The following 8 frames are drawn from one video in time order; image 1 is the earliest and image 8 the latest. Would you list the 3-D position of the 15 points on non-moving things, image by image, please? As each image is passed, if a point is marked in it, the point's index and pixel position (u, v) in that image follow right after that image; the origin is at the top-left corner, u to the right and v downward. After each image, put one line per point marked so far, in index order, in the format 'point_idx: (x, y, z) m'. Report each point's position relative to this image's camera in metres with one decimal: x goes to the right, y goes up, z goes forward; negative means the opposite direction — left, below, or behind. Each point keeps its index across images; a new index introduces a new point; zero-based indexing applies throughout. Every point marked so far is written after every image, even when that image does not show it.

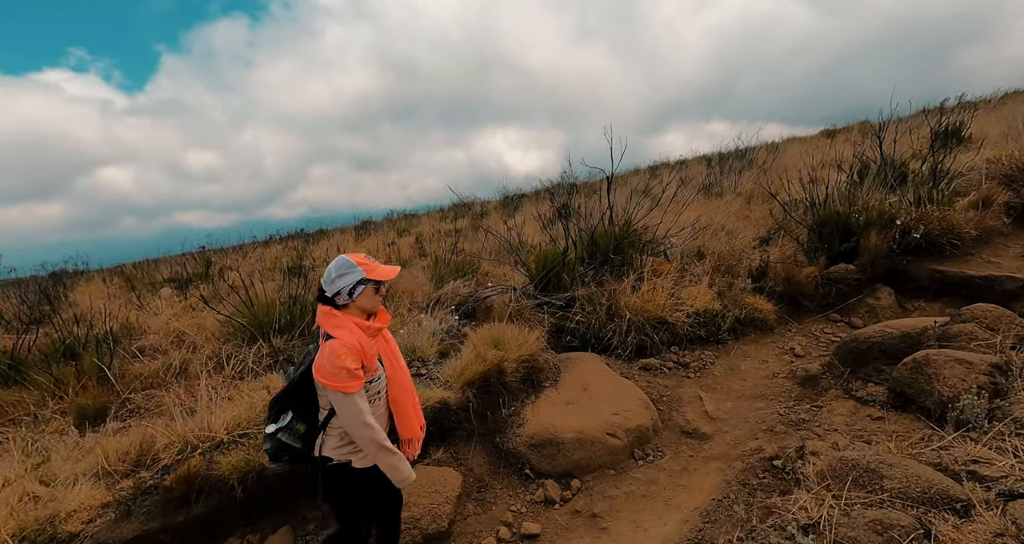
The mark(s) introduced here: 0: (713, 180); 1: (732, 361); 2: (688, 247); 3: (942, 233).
0: (+3.2, +1.4, +8.5) m
1: (+1.0, -0.4, +2.4) m
2: (+1.4, +0.2, +4.2) m
3: (+3.3, +0.3, +4.1) m
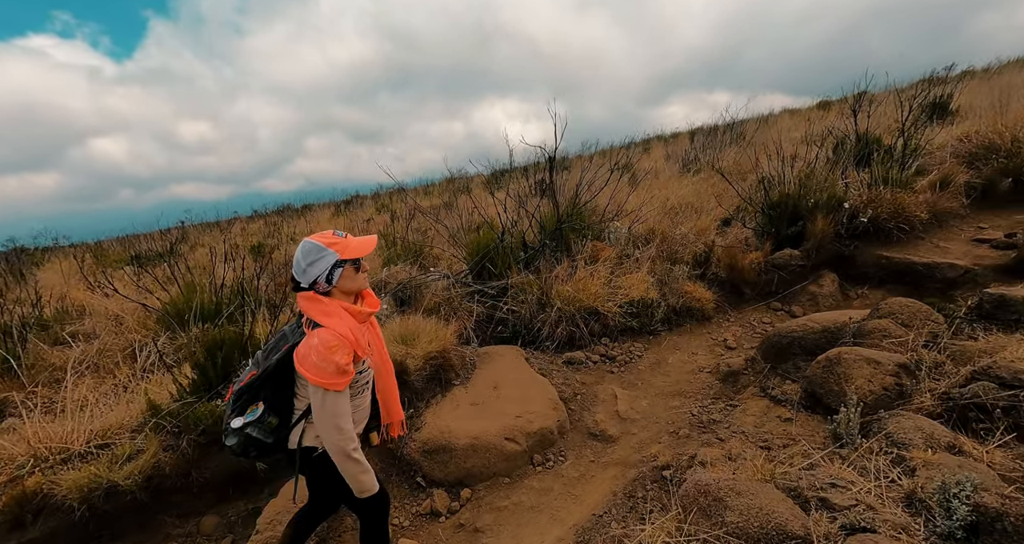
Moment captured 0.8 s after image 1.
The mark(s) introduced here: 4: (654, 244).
0: (+2.7, +1.7, +8.4) m
1: (+0.7, -0.4, +2.4) m
2: (+1.0, +0.3, +4.1) m
3: (+2.9, +0.4, +4.1) m
4: (+1.1, +0.2, +4.0) m
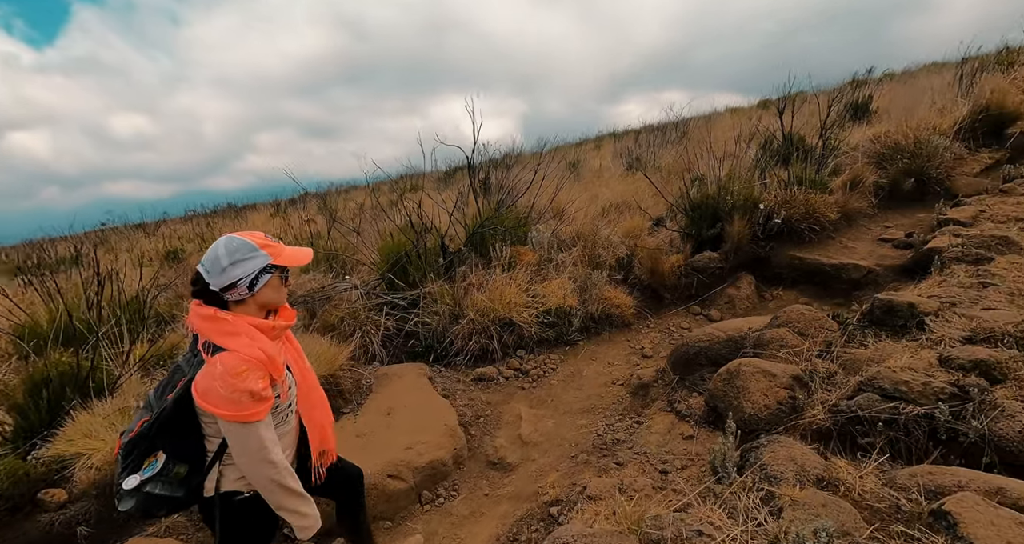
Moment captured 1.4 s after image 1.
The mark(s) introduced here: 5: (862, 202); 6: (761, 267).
0: (+1.7, +1.7, +8.5) m
1: (+0.3, -0.4, +2.4) m
2: (+0.4, +0.3, +4.1) m
3: (+2.3, +0.4, +4.3) m
4: (+0.5, +0.2, +4.0) m
5: (+3.3, +0.7, +5.0) m
6: (+1.9, 0.0, +4.2) m
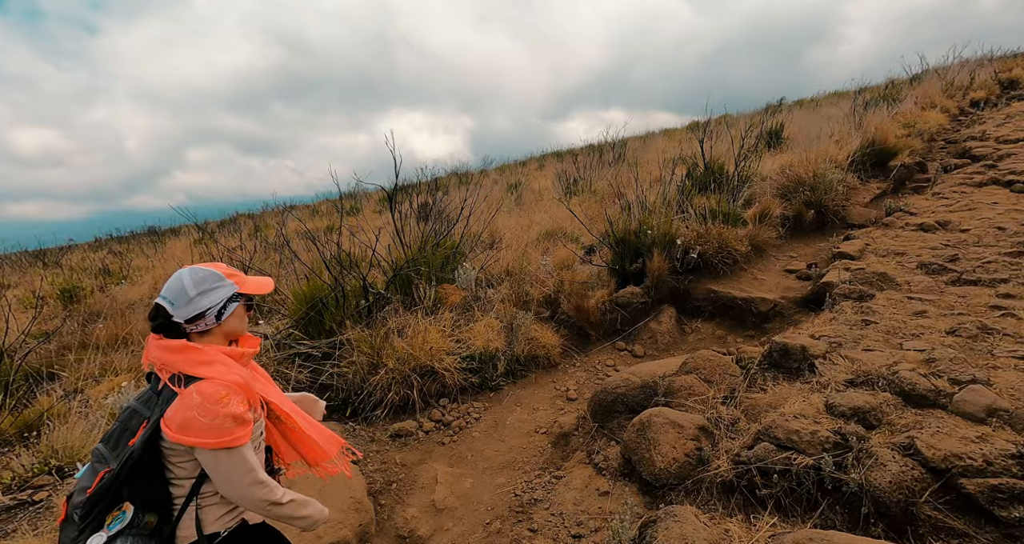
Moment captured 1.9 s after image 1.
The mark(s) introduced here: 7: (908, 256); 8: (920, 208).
0: (+0.5, +1.3, +8.7) m
1: (-0.1, -0.6, +2.3) m
2: (-0.1, 0.0, +4.1) m
3: (+1.7, +0.2, +4.6) m
4: (0.0, -0.1, +4.0) m
5: (+2.6, +0.4, +5.4) m
6: (+1.4, -0.2, +4.4) m
7: (+3.3, +0.2, +4.4) m
8: (+4.5, +0.8, +5.8) m
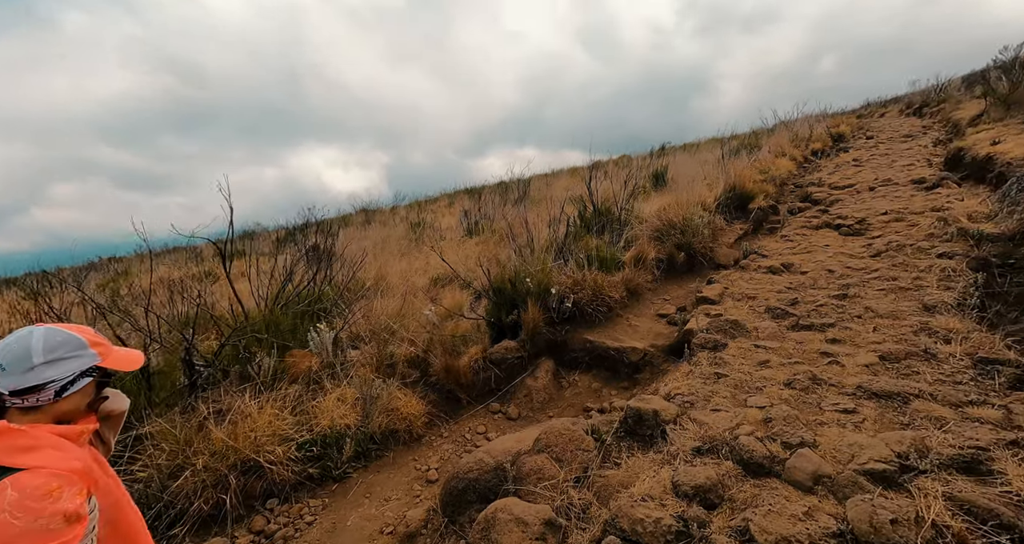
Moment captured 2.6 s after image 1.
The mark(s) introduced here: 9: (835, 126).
0: (-1.4, +0.5, +8.6) m
1: (-0.7, -0.9, +2.1) m
2: (-1.1, -0.4, +3.9) m
3: (+0.6, -0.3, +4.7) m
4: (-1.0, -0.5, +3.7) m
5: (+1.4, -0.1, +5.7) m
6: (+0.3, -0.7, +4.4) m
7: (+2.2, -0.2, +4.8) m
8: (+3.1, +0.3, +6.5) m
9: (+10.8, +5.1, +17.6) m
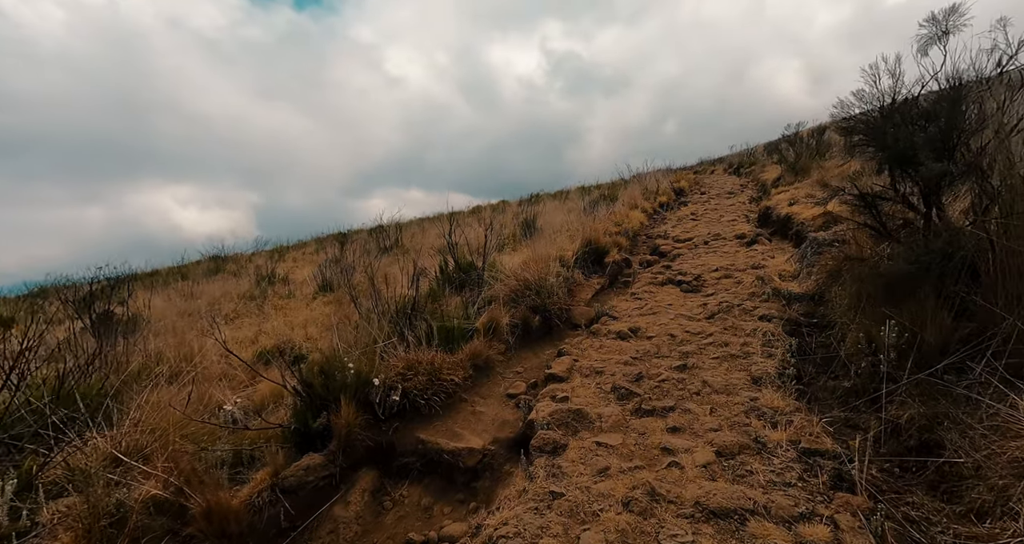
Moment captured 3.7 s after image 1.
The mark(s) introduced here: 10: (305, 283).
0: (-3.6, -0.5, +7.5) m
1: (-1.3, -1.3, +1.3) m
2: (-2.2, -1.0, +2.9) m
3: (-0.7, -0.9, +4.1) m
4: (-2.0, -1.1, +2.8) m
5: (-0.2, -0.9, +5.3) m
6: (-0.9, -1.3, +3.8) m
7: (+0.8, -0.9, +4.6) m
8: (+1.2, -0.5, +6.5) m
9: (+6.0, +3.2, +19.5) m
10: (-4.1, -0.2, +10.6) m
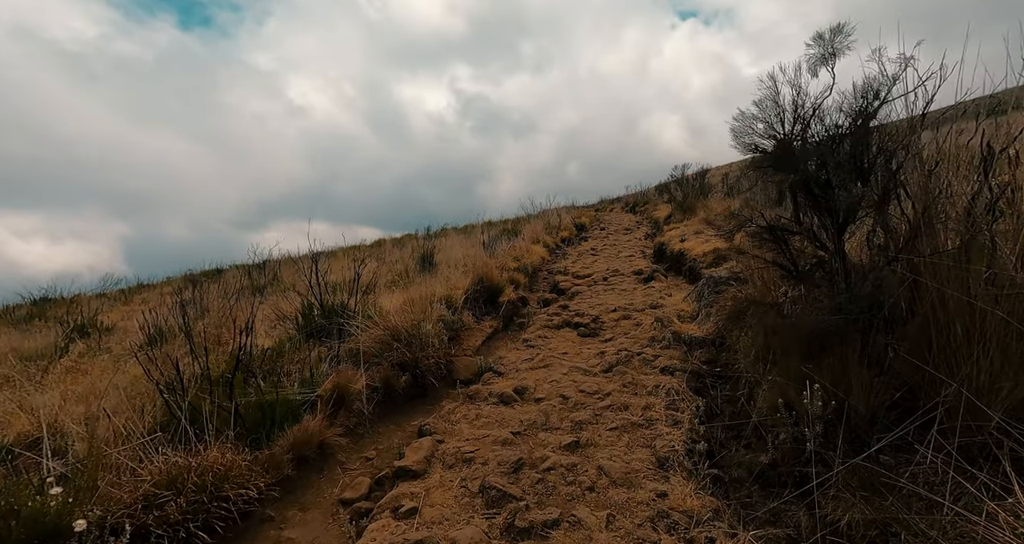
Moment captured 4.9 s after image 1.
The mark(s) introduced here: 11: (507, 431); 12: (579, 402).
0: (-5.0, -1.1, +5.6) m
1: (-1.7, -1.5, -0.2) m
2: (-2.9, -1.3, +1.3) m
3: (-1.6, -1.3, +2.8) m
4: (-2.7, -1.3, +1.3) m
5: (-1.4, -1.3, +4.0) m
6: (-1.8, -1.6, +2.4) m
7: (-0.2, -1.3, +3.6) m
8: (-0.1, -1.0, +5.5) m
9: (+2.3, +1.9, +19.3) m
10: (-6.1, -1.0, +8.6) m
11: (0.0, -1.2, +4.2) m
12: (+0.6, -1.1, +4.5) m
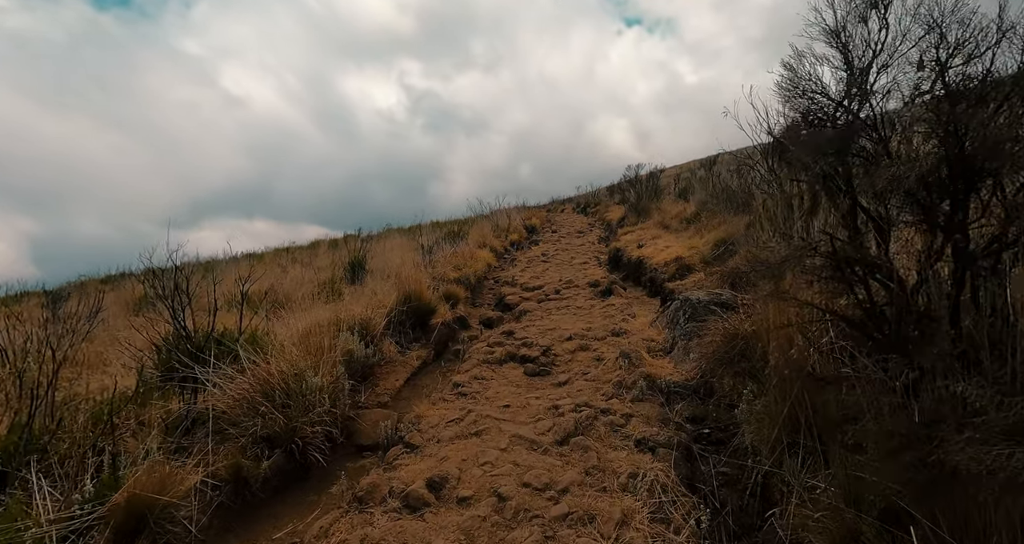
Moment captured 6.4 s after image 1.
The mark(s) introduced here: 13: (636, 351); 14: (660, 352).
0: (-5.6, -1.3, +3.7) m
1: (-1.8, -1.7, -1.8) m
2: (-3.1, -1.5, -0.4) m
3: (-1.9, -1.5, +1.1) m
4: (-2.9, -1.6, -0.5) m
5: (-1.8, -1.5, +2.4) m
6: (-2.1, -1.8, +0.7) m
7: (-0.7, -1.5, +2.0) m
8: (-0.7, -1.3, +4.0) m
9: (+0.4, +1.7, +18.0) m
10: (-6.9, -1.2, +6.5) m
11: (-0.5, -1.4, +2.7) m
12: (+0.1, -1.3, +3.0) m
13: (+1.2, -0.8, +5.2) m
14: (+1.5, -0.8, +5.2) m
